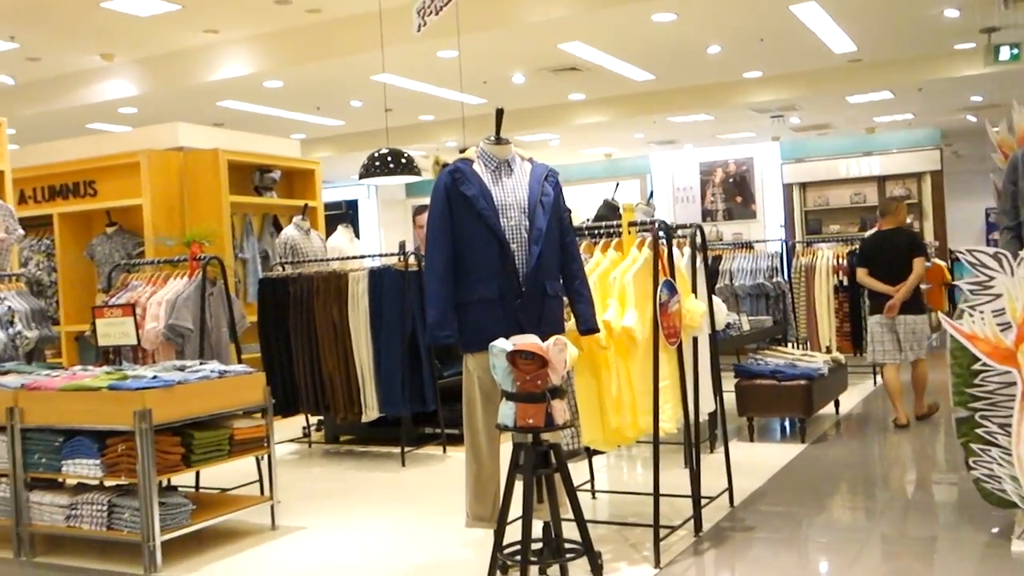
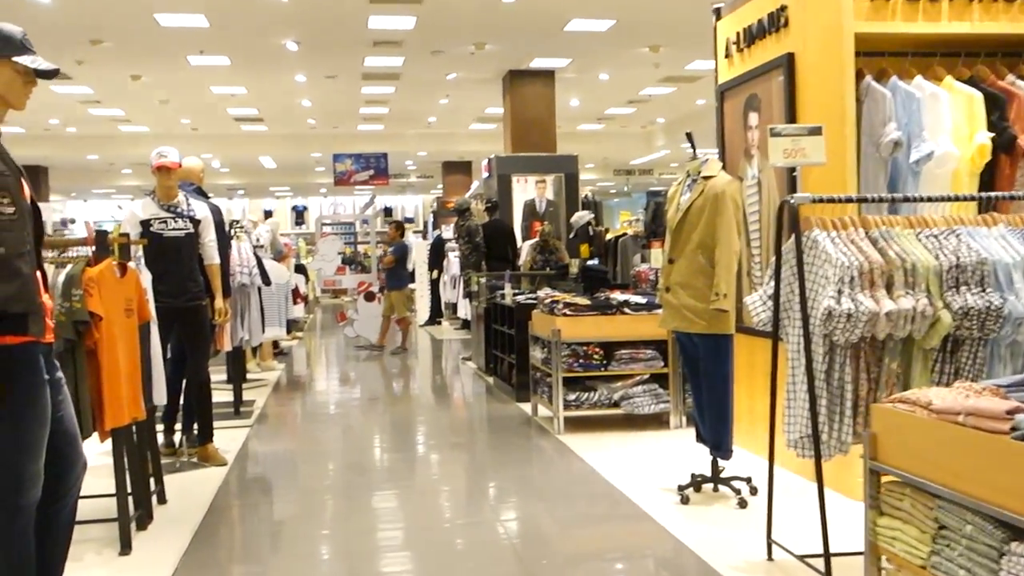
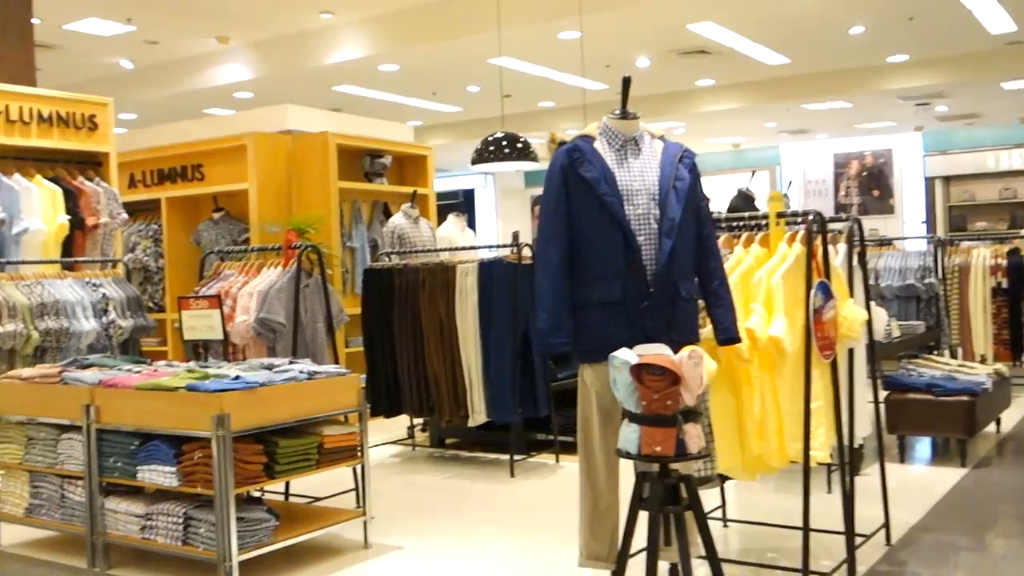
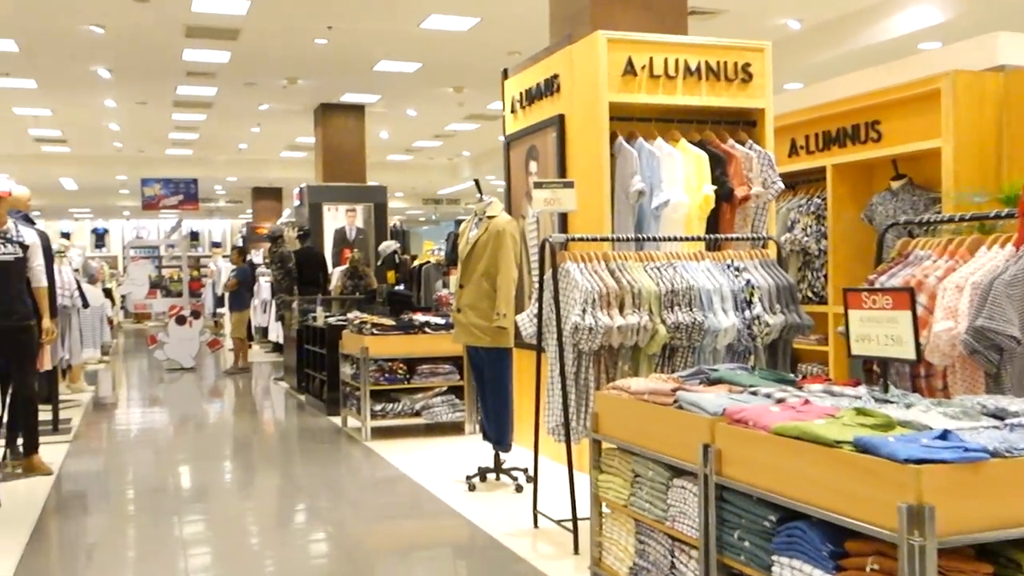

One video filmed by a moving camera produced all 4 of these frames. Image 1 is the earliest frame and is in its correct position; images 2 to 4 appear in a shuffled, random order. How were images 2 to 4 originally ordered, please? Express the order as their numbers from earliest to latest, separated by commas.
3, 4, 2
